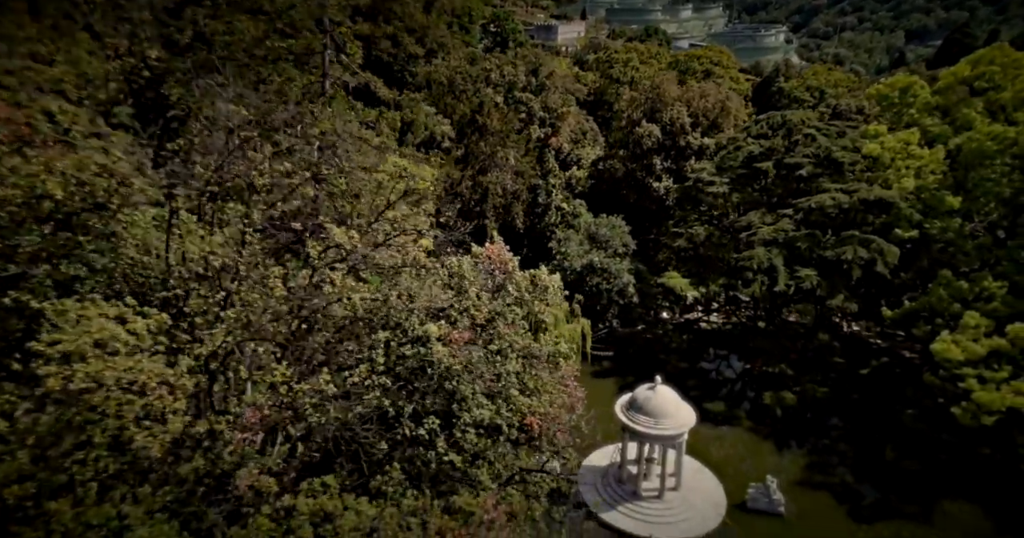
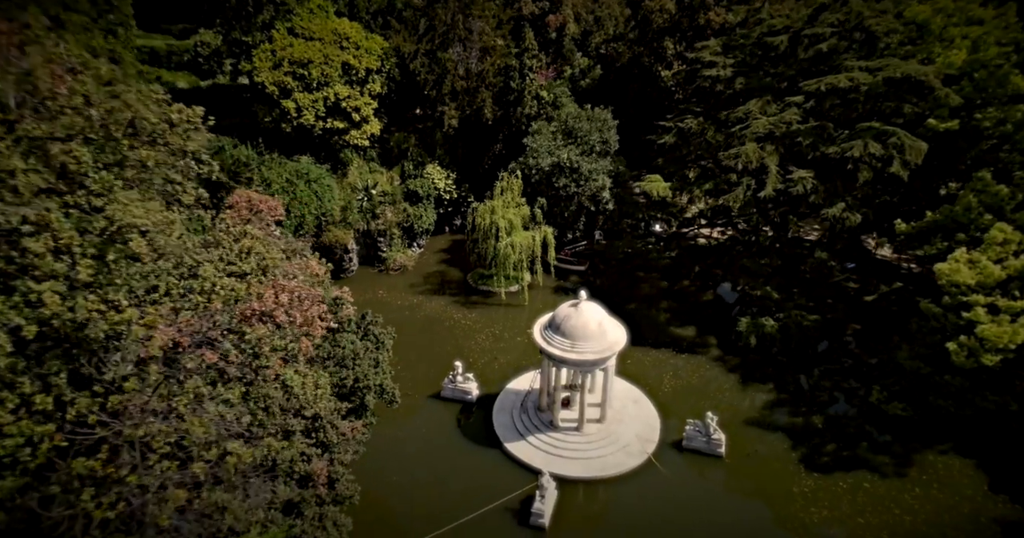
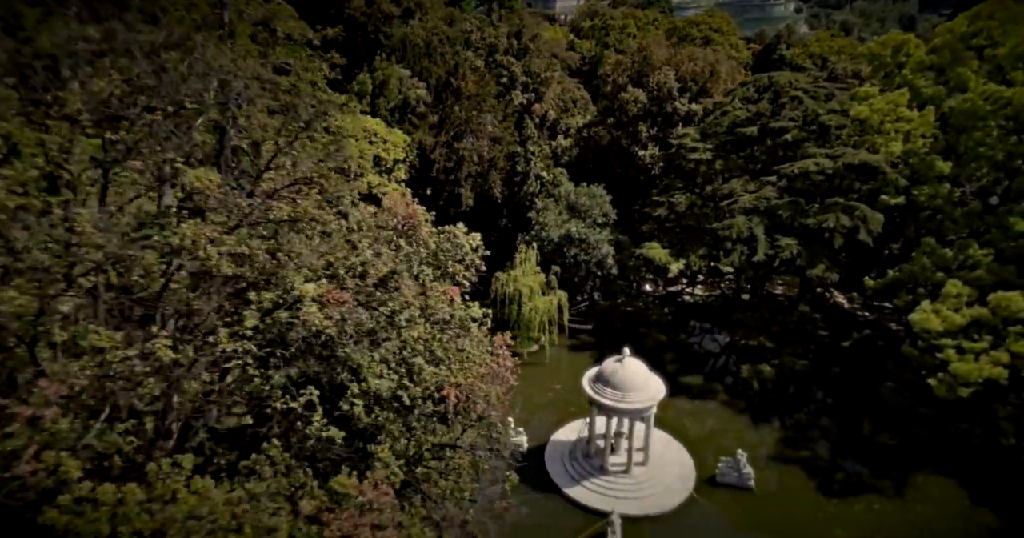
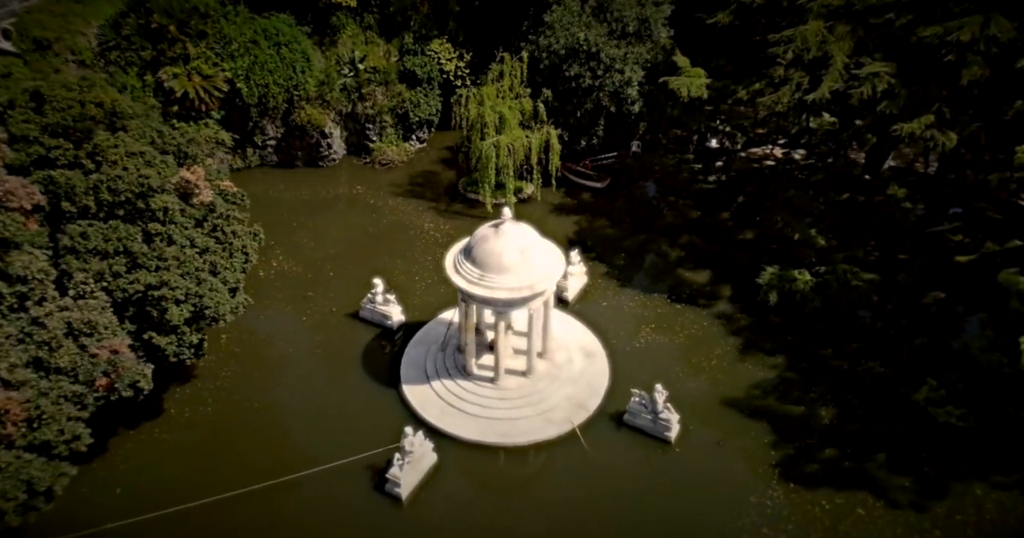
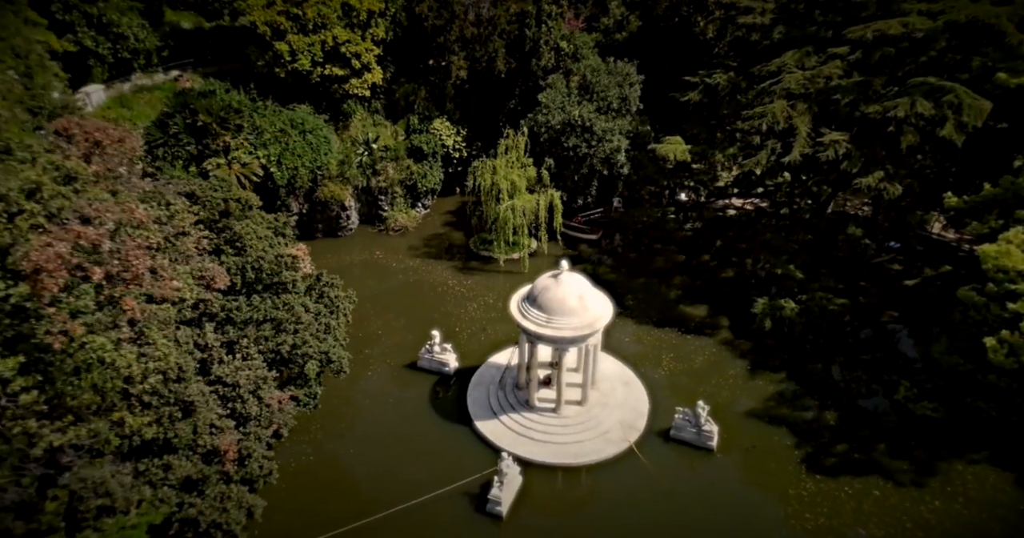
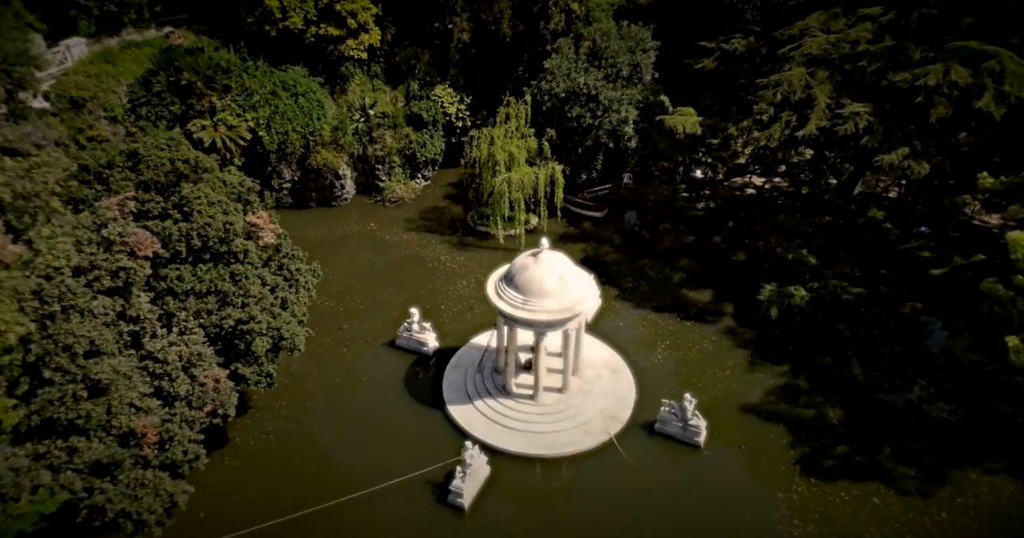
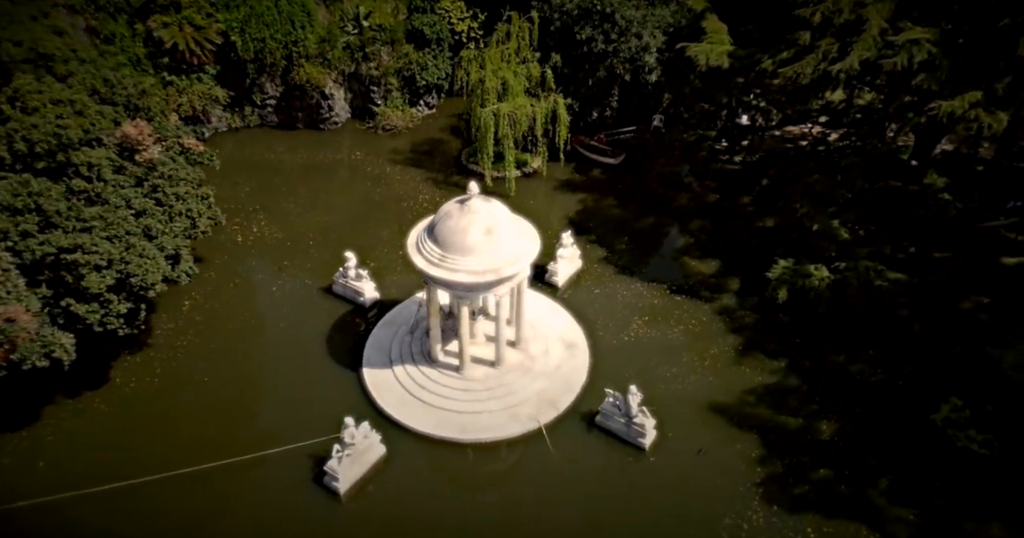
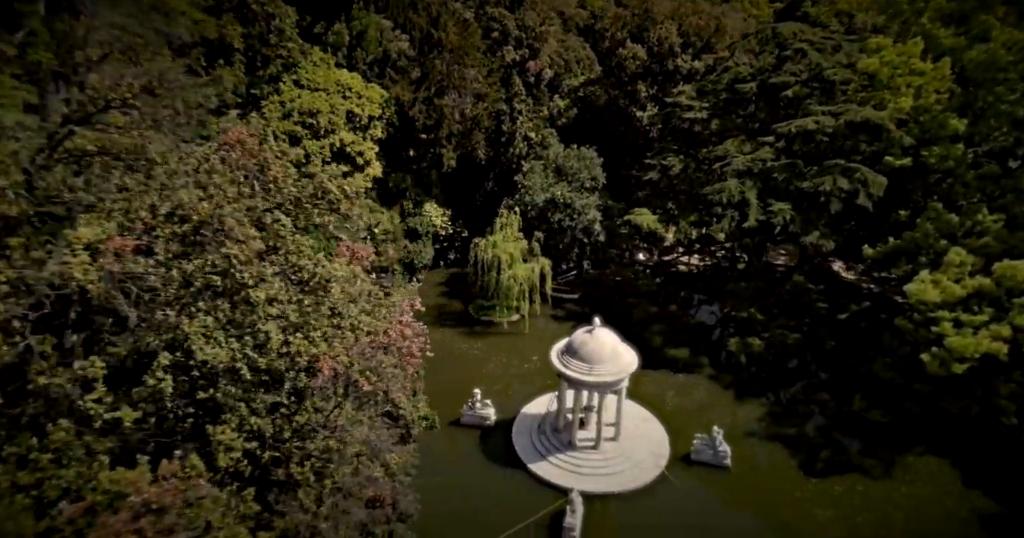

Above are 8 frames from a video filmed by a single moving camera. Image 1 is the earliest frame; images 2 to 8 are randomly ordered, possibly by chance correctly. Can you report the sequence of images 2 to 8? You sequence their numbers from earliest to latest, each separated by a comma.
3, 8, 2, 5, 6, 4, 7
